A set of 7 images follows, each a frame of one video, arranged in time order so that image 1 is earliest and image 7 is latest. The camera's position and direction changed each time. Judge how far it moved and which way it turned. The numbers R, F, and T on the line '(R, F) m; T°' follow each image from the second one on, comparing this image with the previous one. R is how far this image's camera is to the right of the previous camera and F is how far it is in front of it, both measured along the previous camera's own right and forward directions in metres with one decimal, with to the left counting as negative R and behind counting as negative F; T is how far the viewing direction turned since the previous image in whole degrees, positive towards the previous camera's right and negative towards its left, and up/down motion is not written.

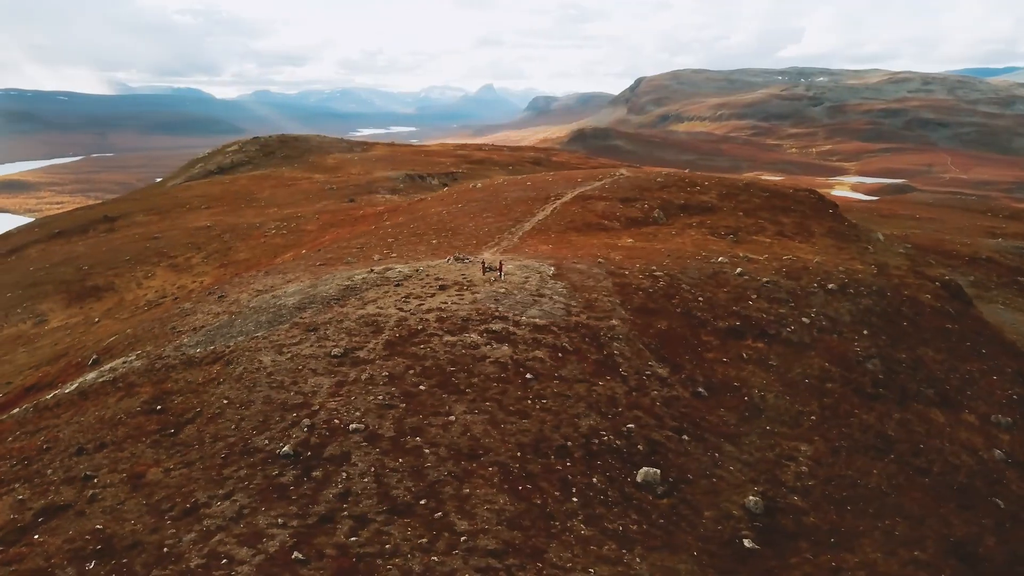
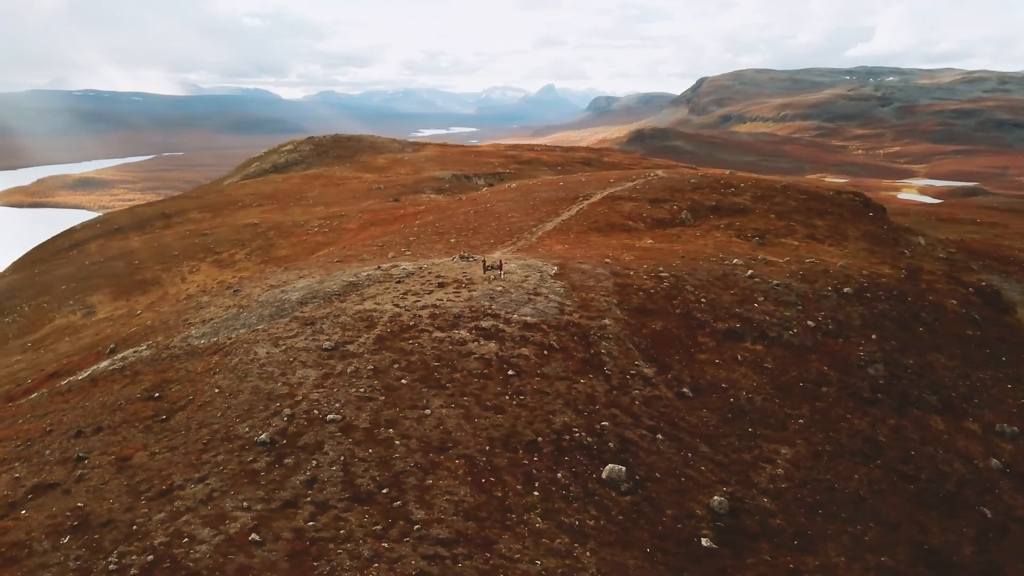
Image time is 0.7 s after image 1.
(+2.0, -0.3) m; -4°
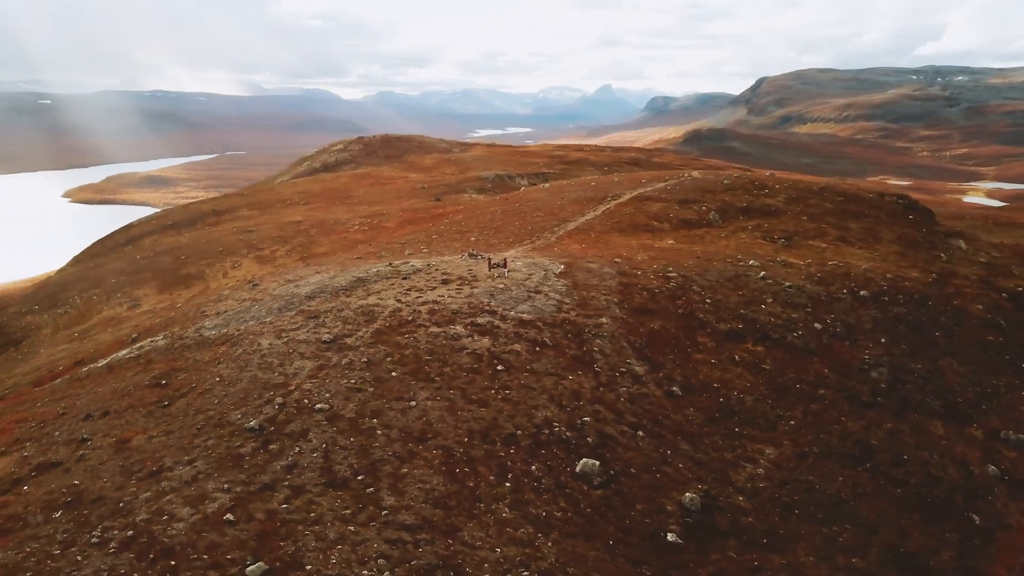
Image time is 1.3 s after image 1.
(+1.8, -0.4) m; -4°
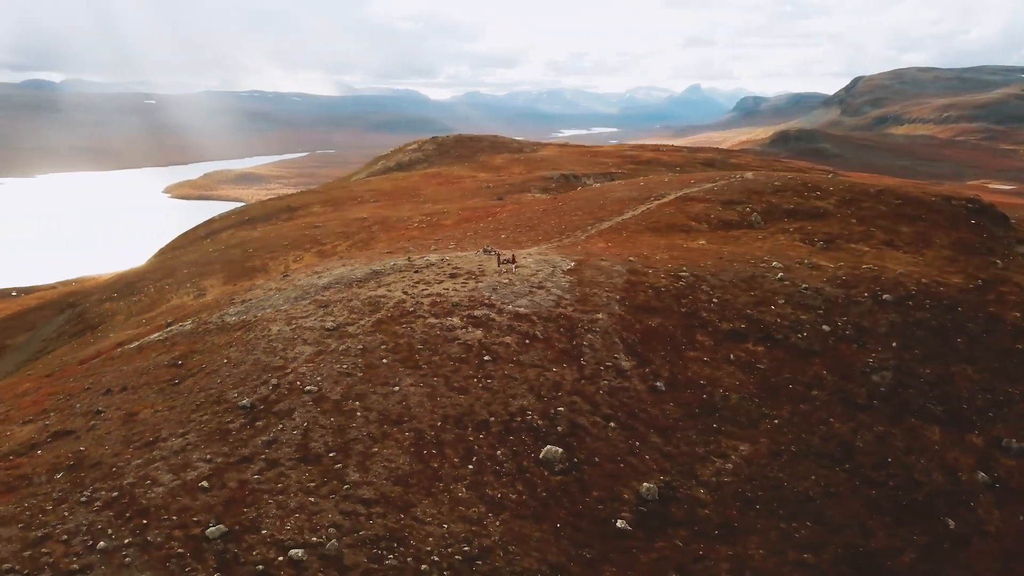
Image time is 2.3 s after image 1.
(+2.8, -0.8) m; -6°
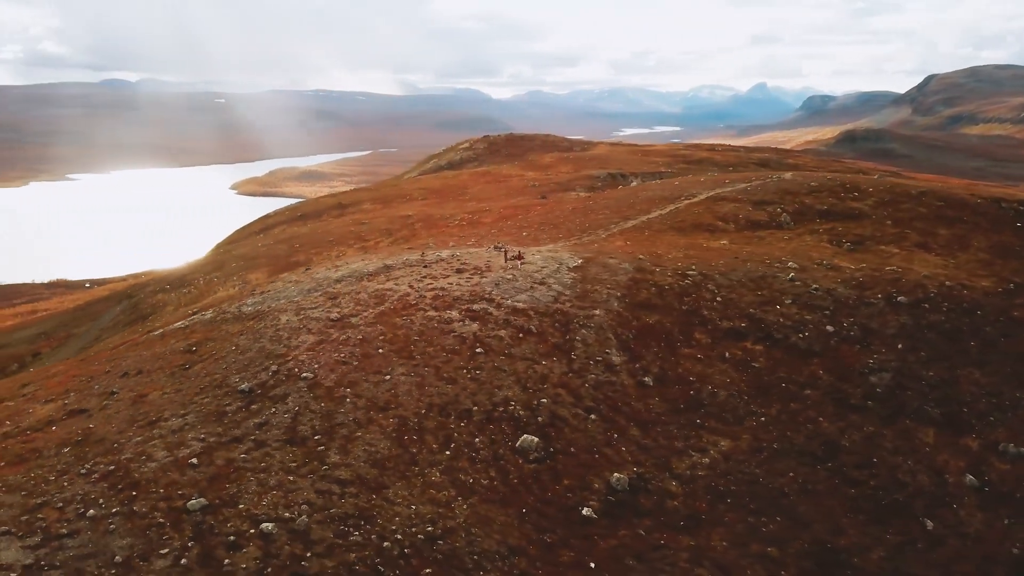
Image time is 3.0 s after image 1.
(+2.0, -0.7) m; -4°
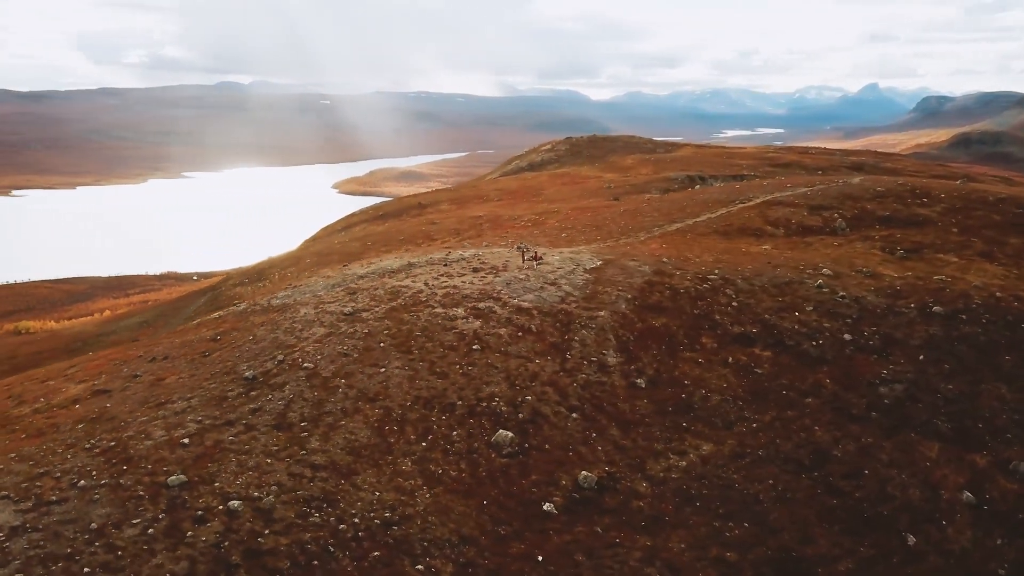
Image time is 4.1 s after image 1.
(+3.0, -0.4) m; -6°
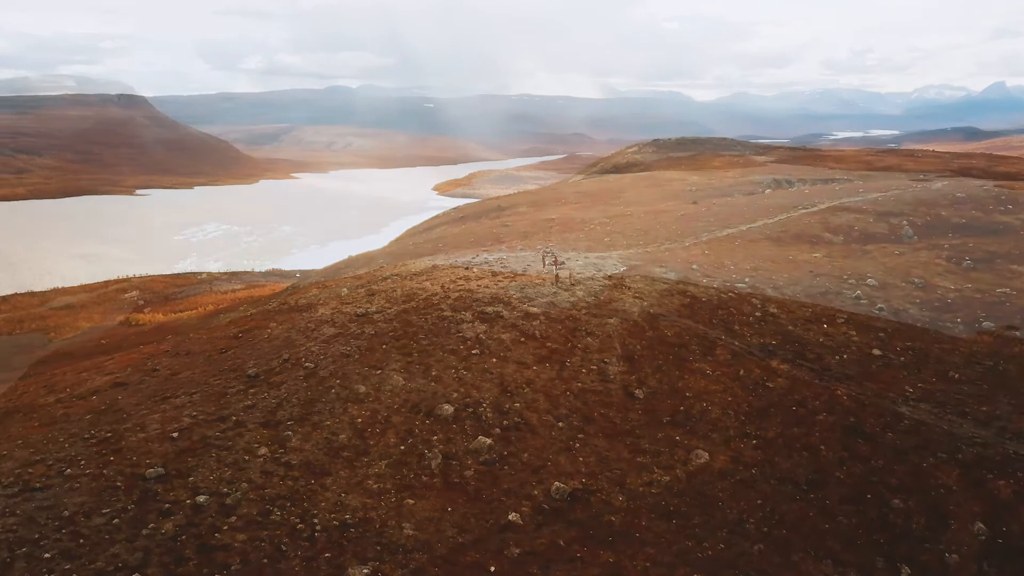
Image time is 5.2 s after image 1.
(+3.0, +0.4) m; -7°
